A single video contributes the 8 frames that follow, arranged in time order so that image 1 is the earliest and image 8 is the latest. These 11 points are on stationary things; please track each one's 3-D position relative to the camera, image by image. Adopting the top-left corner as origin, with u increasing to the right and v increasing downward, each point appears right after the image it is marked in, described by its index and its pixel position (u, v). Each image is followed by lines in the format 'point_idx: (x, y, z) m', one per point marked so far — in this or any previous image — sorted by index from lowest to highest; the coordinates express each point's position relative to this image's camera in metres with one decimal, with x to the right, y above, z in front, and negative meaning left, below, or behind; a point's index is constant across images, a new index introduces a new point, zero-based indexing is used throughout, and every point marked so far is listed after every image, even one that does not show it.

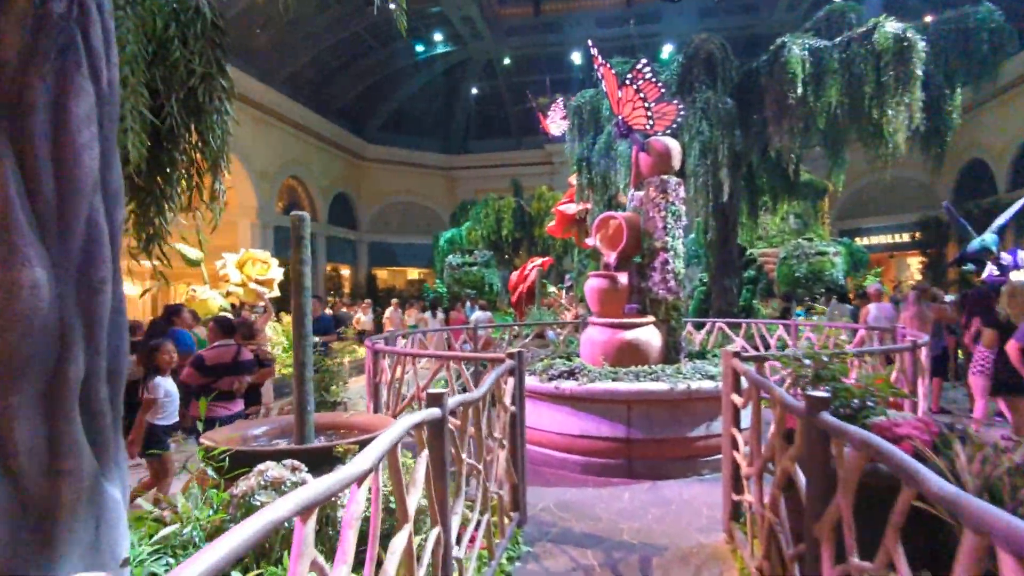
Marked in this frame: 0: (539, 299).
0: (+0.3, -0.1, +7.9) m
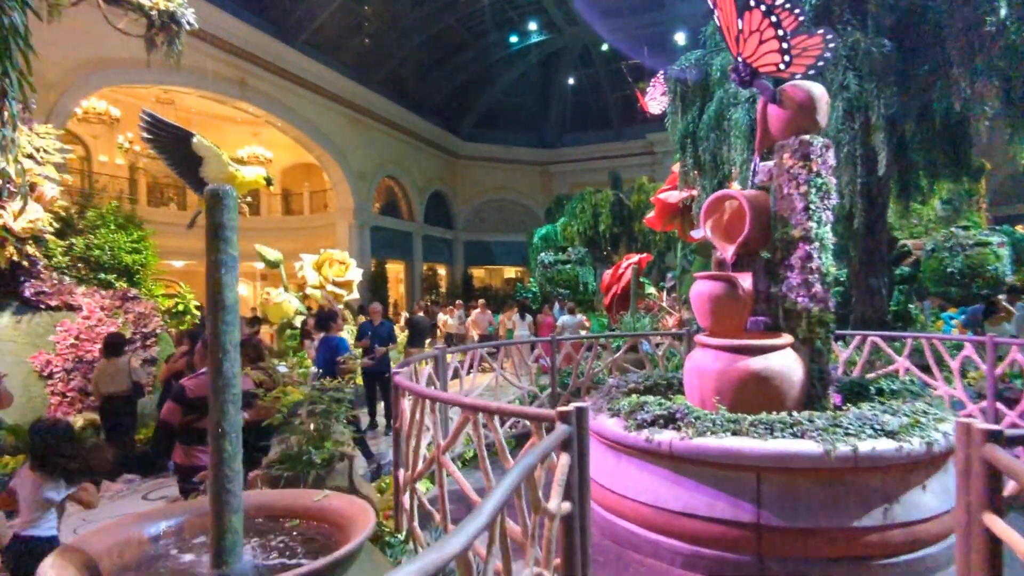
0: (+1.4, -0.1, +7.0) m
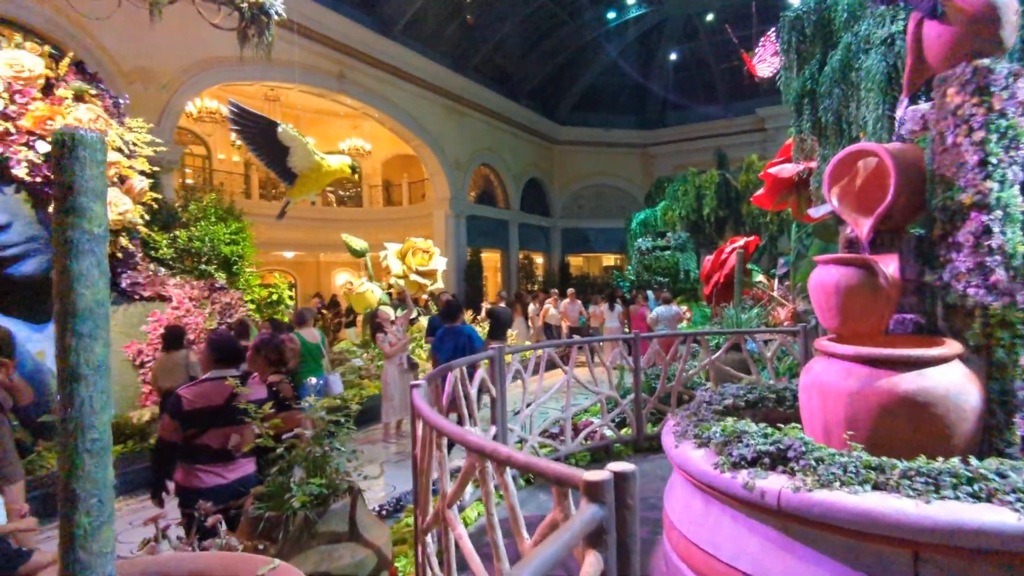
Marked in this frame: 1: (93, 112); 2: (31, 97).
0: (+2.3, 0.0, +6.2) m
1: (-4.1, +1.7, +6.0) m
2: (-4.5, +1.8, +5.7) m
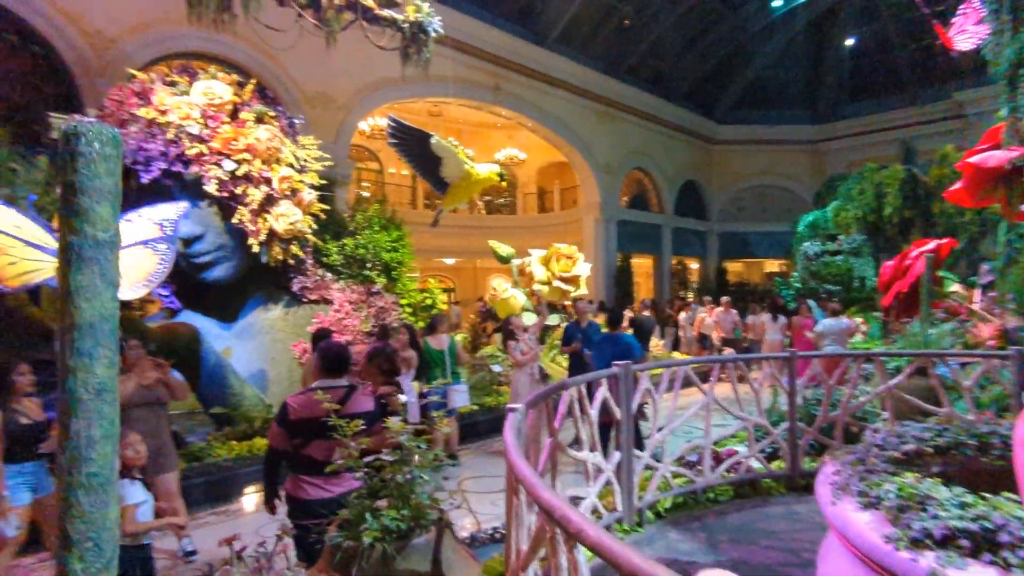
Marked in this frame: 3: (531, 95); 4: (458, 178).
0: (+3.6, -0.1, +5.3) m
1: (-2.6, +1.7, +6.6) m
2: (-3.1, +1.8, +6.5) m
3: (+0.4, +4.6, +14.7) m
4: (-0.8, +1.6, +9.0) m
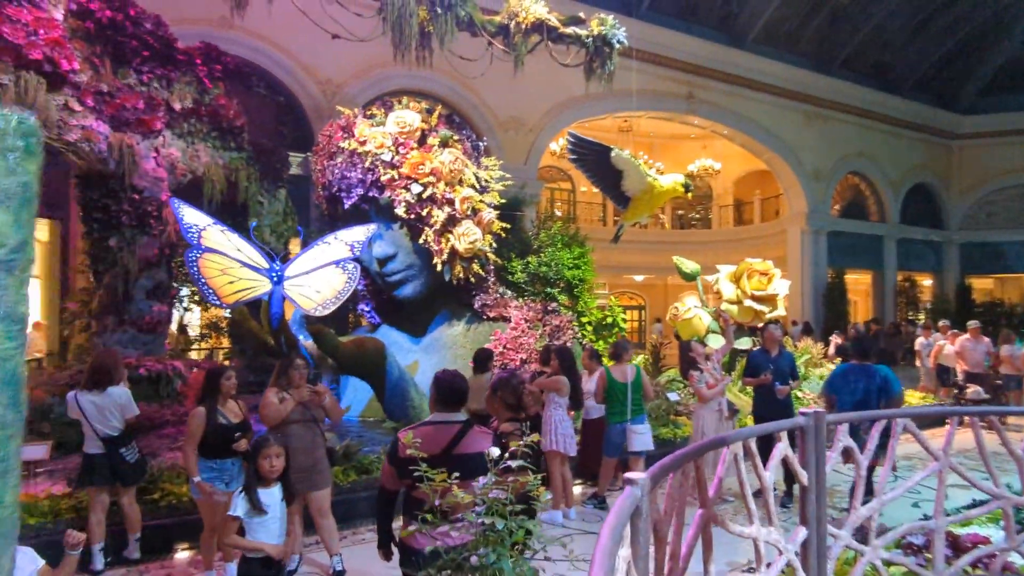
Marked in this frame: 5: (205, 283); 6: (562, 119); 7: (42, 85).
0: (+4.8, -0.3, +3.7) m
1: (-0.7, +1.5, +6.9) m
2: (-1.2, +1.6, +6.9) m
3: (+4.7, +4.2, +13.8) m
4: (+1.8, +1.4, +8.6) m
5: (-2.5, 0.0, +4.9) m
6: (+0.9, +3.3, +12.0) m
7: (-5.0, +2.2, +6.6) m
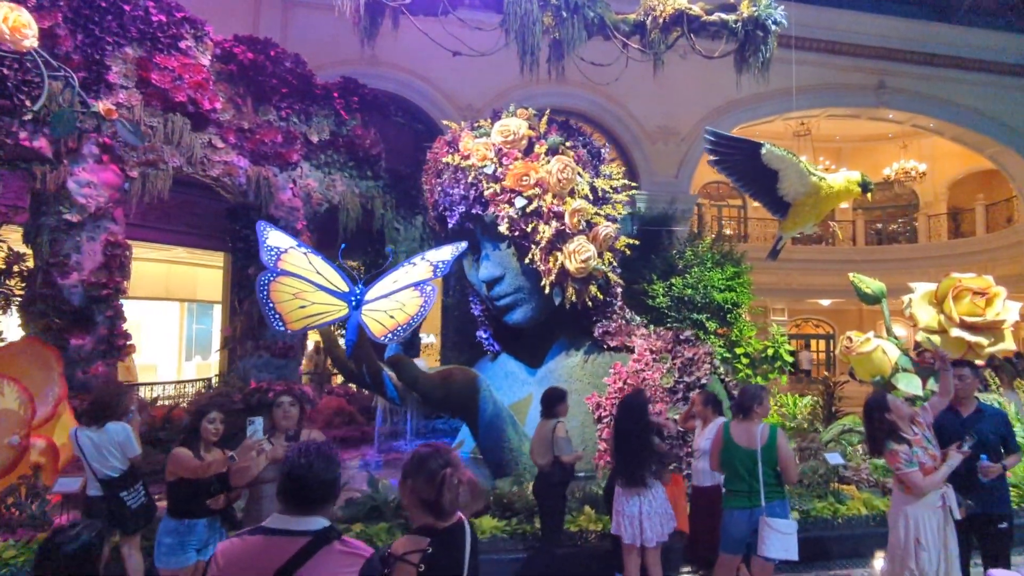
0: (+4.9, -0.3, +1.4) m
1: (+0.5, +1.2, +6.1) m
2: (0.0, +1.3, +6.2) m
3: (+7.6, +3.7, +11.3) m
4: (+3.3, +1.1, +7.1) m
5: (-1.8, -0.2, +4.6) m
6: (+3.4, +2.9, +10.7) m
7: (-3.7, +1.9, +7.1) m
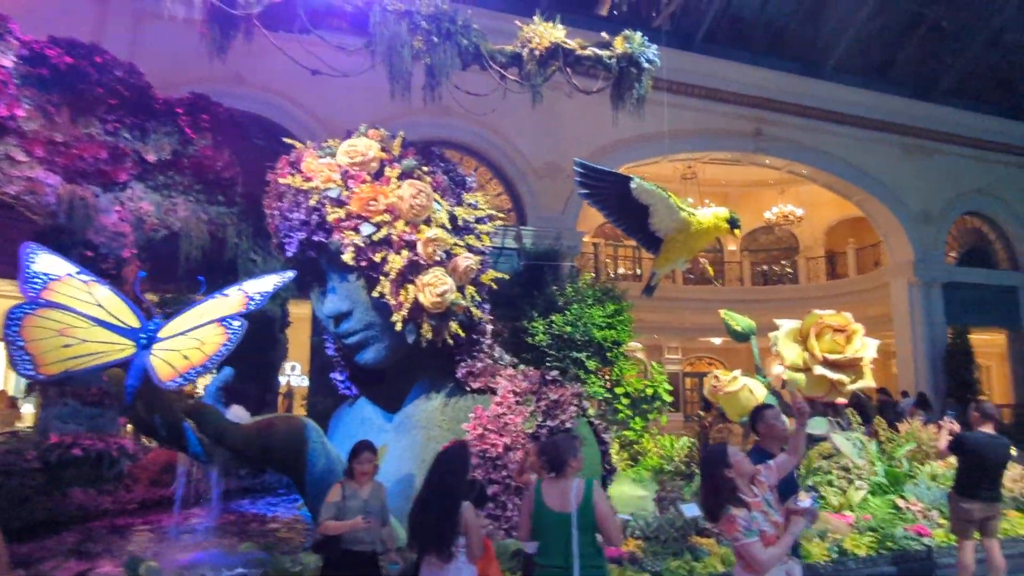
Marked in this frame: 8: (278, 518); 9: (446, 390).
0: (+4.1, -0.4, +1.5) m
1: (-0.9, +0.9, +5.6) m
2: (-1.4, +1.0, +5.7) m
3: (+5.4, +3.0, +11.9) m
4: (+1.8, +0.7, +7.0) m
5: (-2.9, -0.4, +3.7) m
6: (+1.4, +2.2, +10.6) m
7: (-5.2, +1.5, +6.0) m
8: (-2.3, -2.2, +6.0) m
9: (-0.6, -1.0, +6.0) m
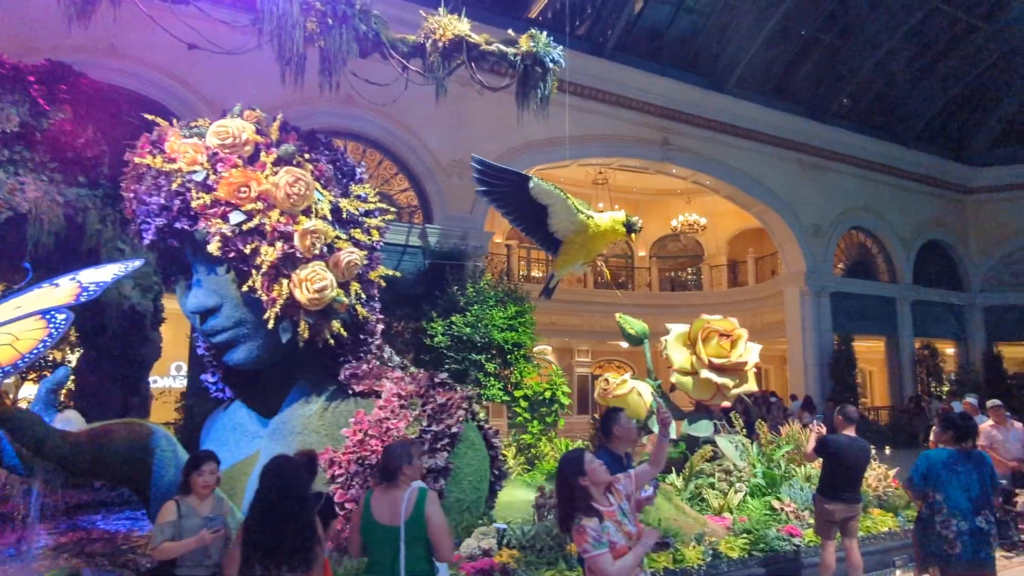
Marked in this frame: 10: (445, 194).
0: (+3.6, -0.5, +1.7) m
1: (-1.9, +1.0, +5.2) m
2: (-2.3, +1.0, +5.2) m
3: (+3.6, +2.9, +12.3) m
4: (+0.6, +0.6, +6.9) m
5: (-3.7, -0.3, +3.1) m
6: (-0.2, +2.2, +10.5) m
7: (-6.2, +1.6, +5.1) m
8: (-3.3, -2.2, +5.4) m
9: (-1.7, -1.0, +5.6) m
10: (-1.2, +1.6, +10.2) m
